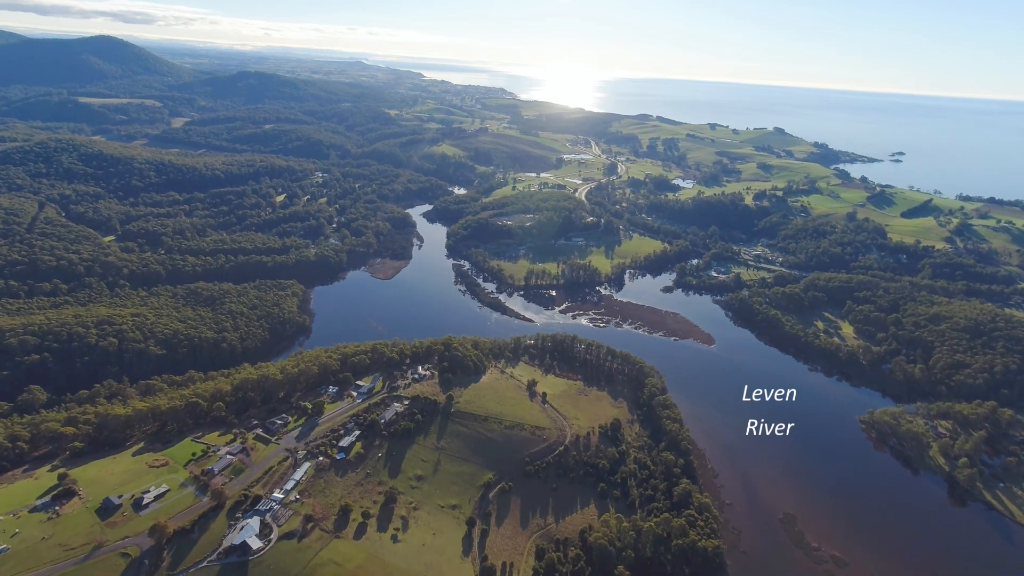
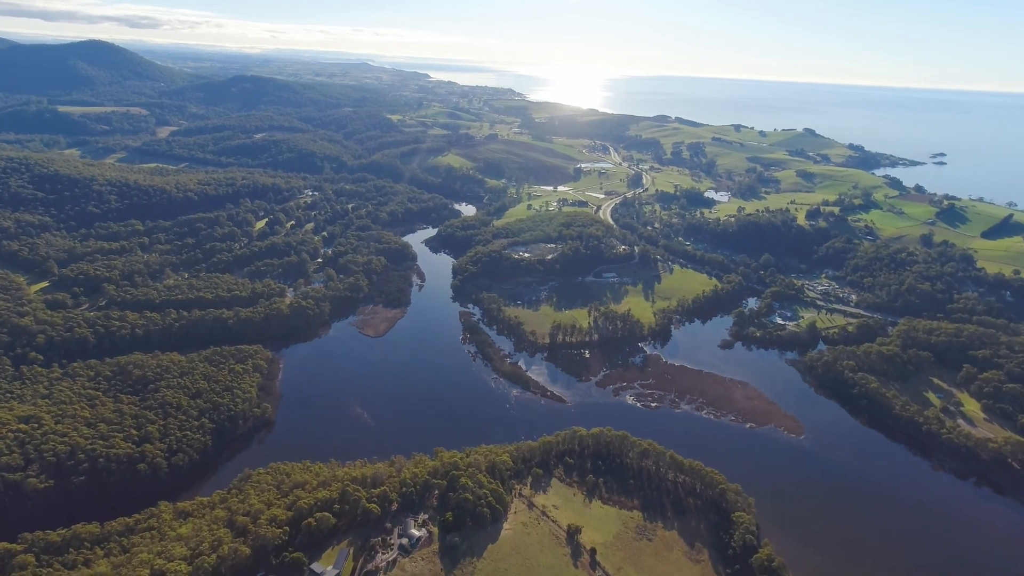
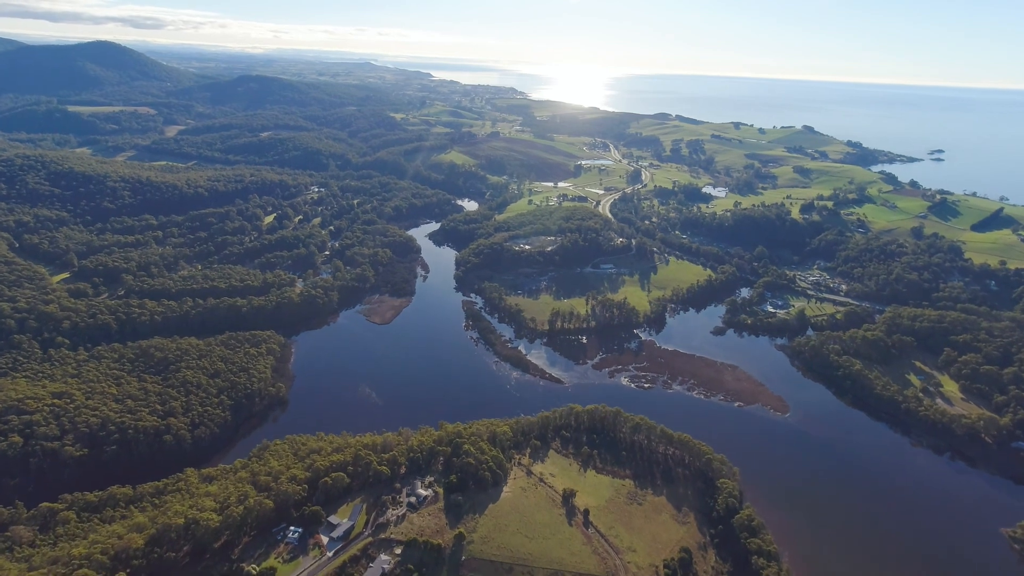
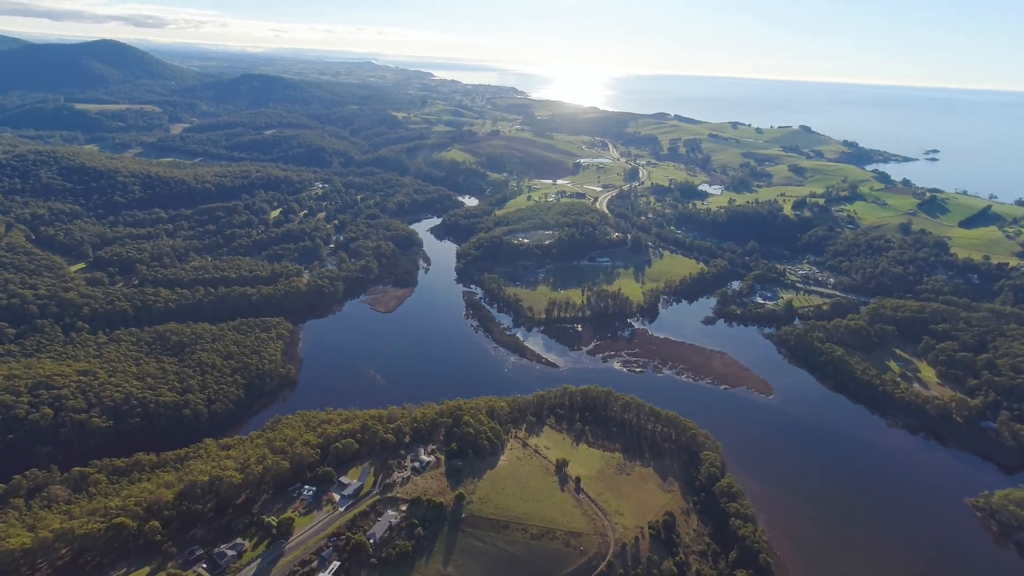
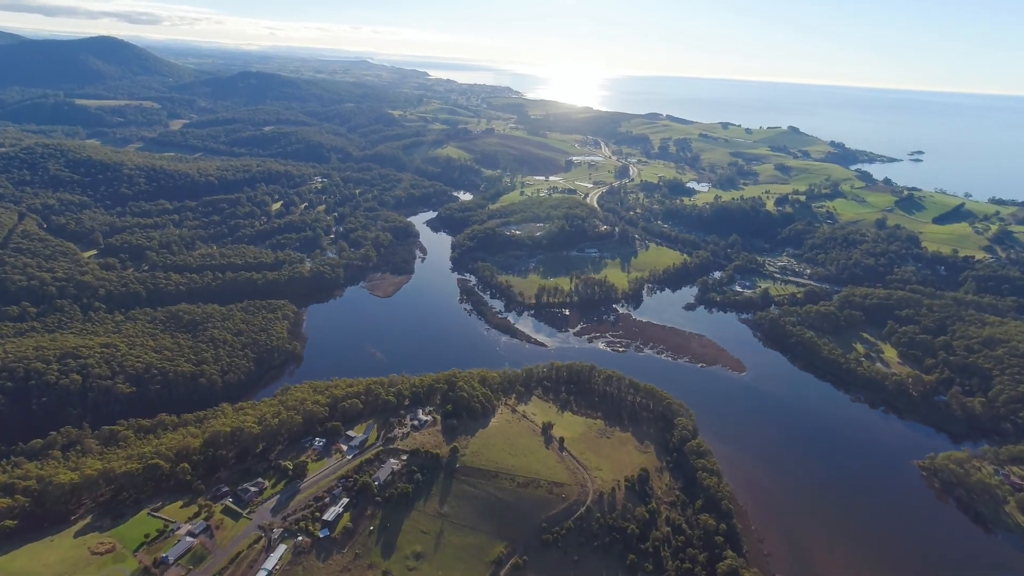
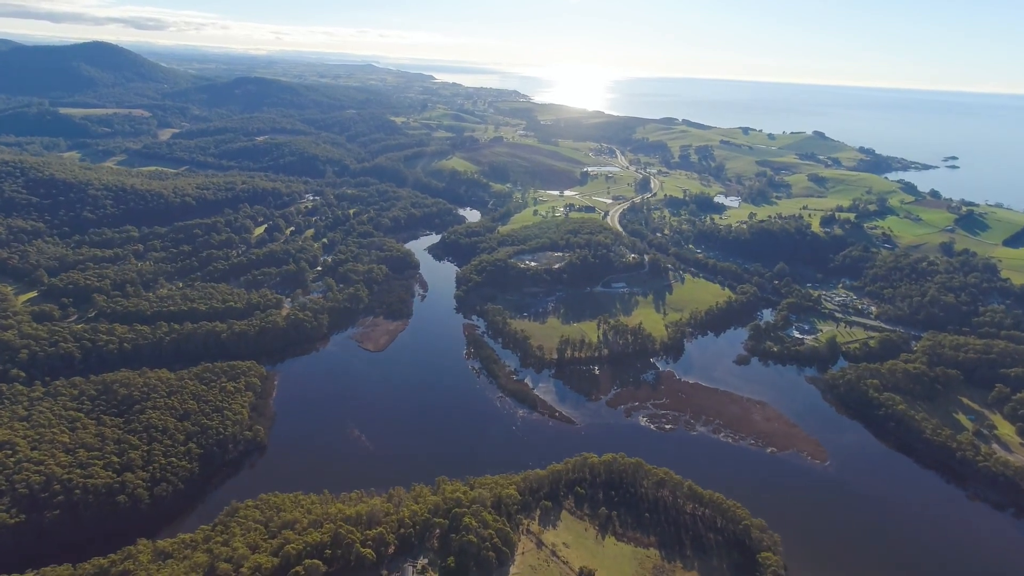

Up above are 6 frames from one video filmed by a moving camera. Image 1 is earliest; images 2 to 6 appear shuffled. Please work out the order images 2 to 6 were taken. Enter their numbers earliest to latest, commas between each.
5, 4, 3, 2, 6
